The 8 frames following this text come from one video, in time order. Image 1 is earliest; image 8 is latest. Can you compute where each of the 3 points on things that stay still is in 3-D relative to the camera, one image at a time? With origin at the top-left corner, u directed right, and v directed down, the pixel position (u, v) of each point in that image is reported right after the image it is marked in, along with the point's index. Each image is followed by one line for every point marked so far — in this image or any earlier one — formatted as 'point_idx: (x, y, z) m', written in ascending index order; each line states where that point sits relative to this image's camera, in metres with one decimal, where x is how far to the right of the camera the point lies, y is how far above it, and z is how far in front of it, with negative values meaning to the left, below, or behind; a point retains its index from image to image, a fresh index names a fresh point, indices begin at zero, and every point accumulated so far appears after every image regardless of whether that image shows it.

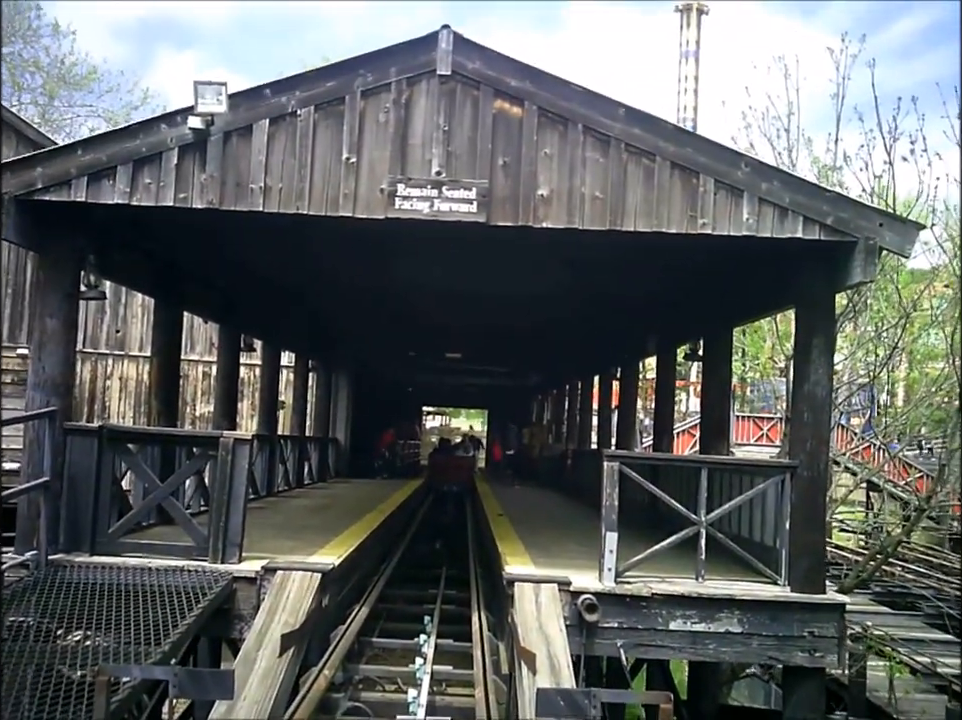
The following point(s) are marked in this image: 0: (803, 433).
0: (+2.4, -0.5, +7.2) m
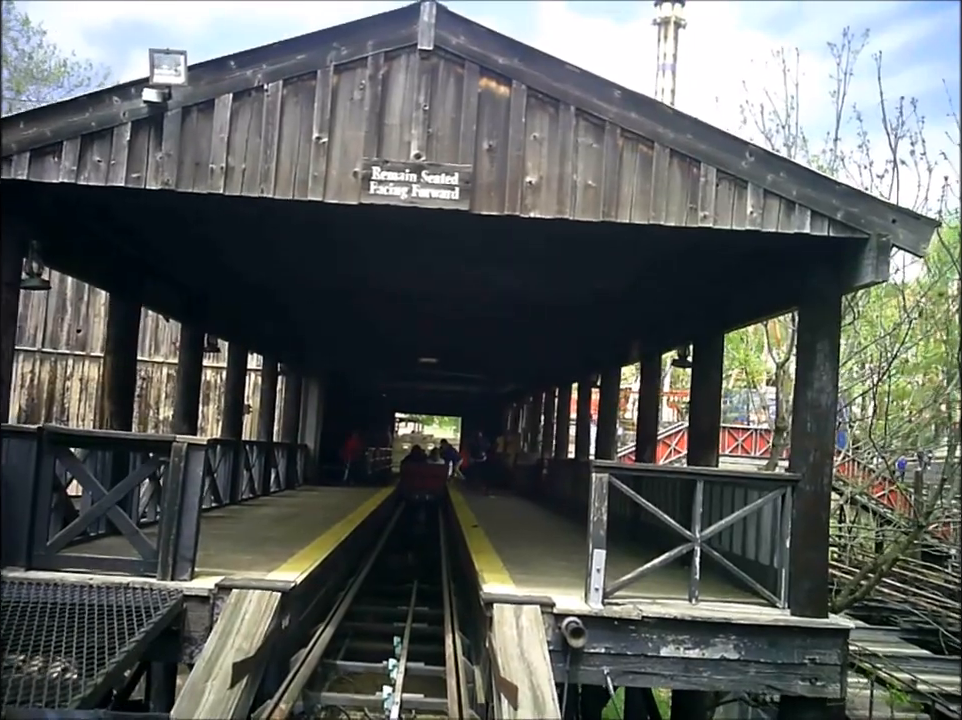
0: (+2.2, -0.6, +6.7) m
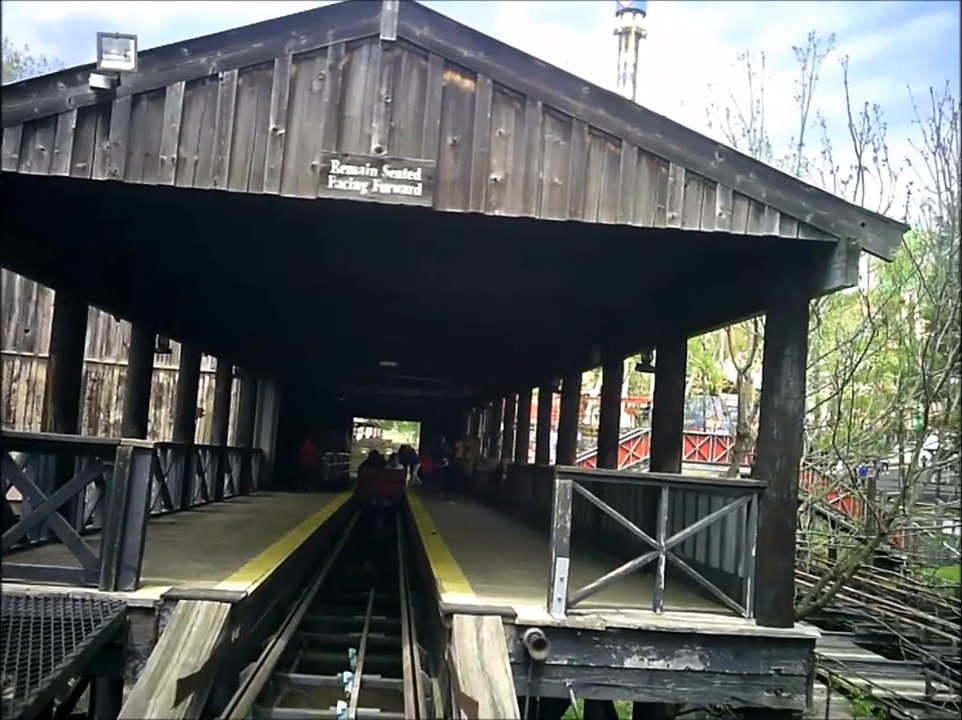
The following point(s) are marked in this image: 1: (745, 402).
0: (+1.9, -0.6, +6.5) m
1: (+3.5, -0.5, +12.7) m
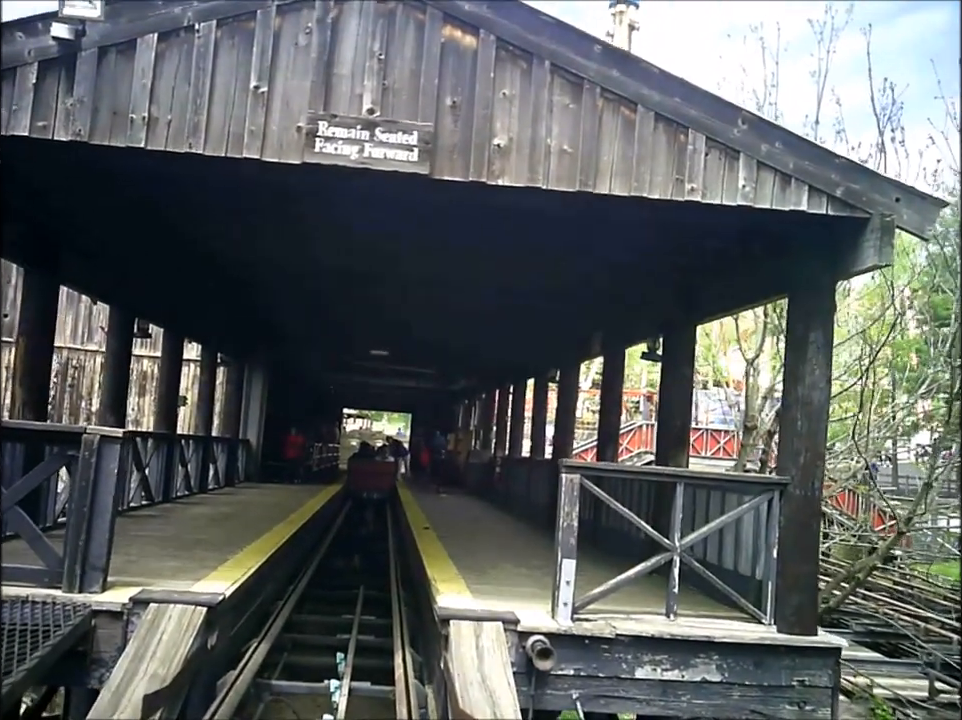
0: (+1.9, -0.5, +6.0) m
1: (+3.4, -0.4, +12.3) m
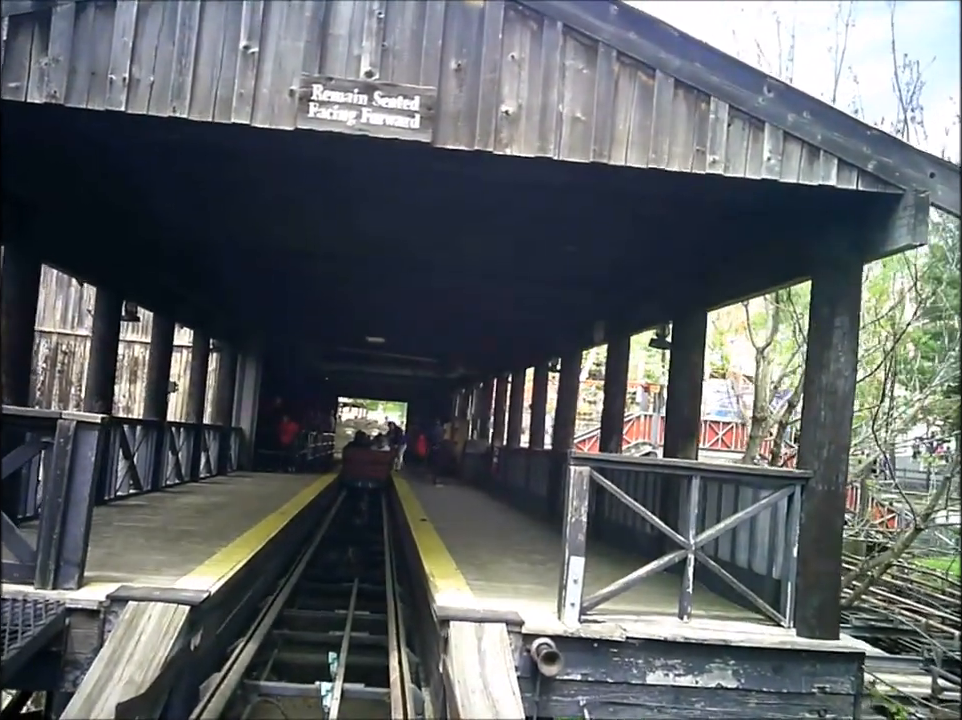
0: (+2.0, -0.4, +5.7) m
1: (+3.4, -0.3, +11.9) m
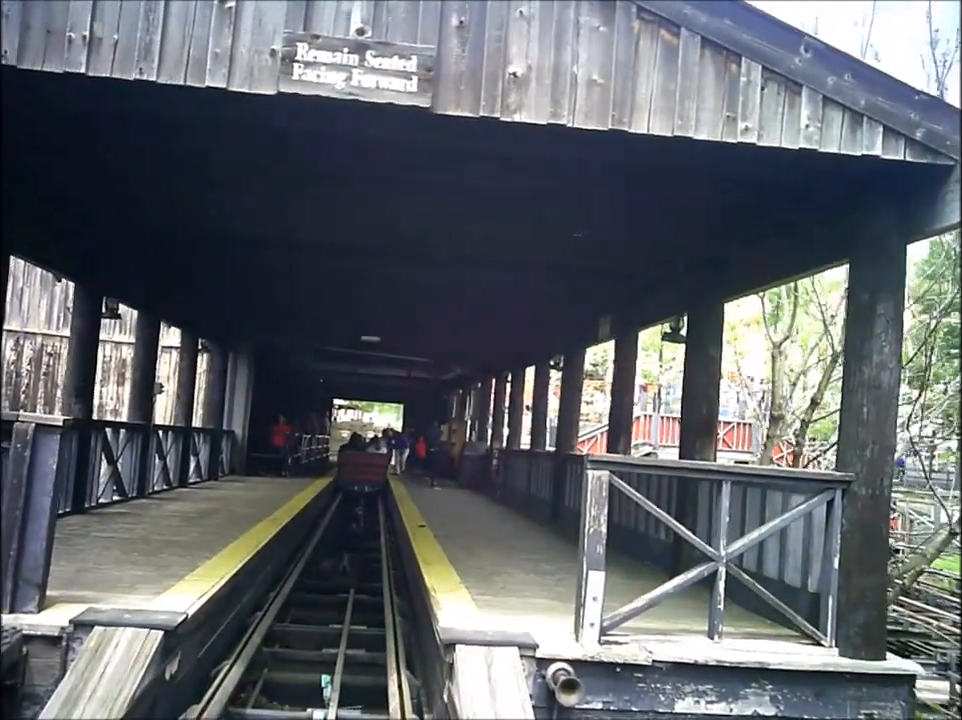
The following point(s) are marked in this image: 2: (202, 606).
0: (+2.0, -0.4, +5.1) m
1: (+3.4, -0.2, +11.4) m
2: (-1.6, -1.4, +5.5) m
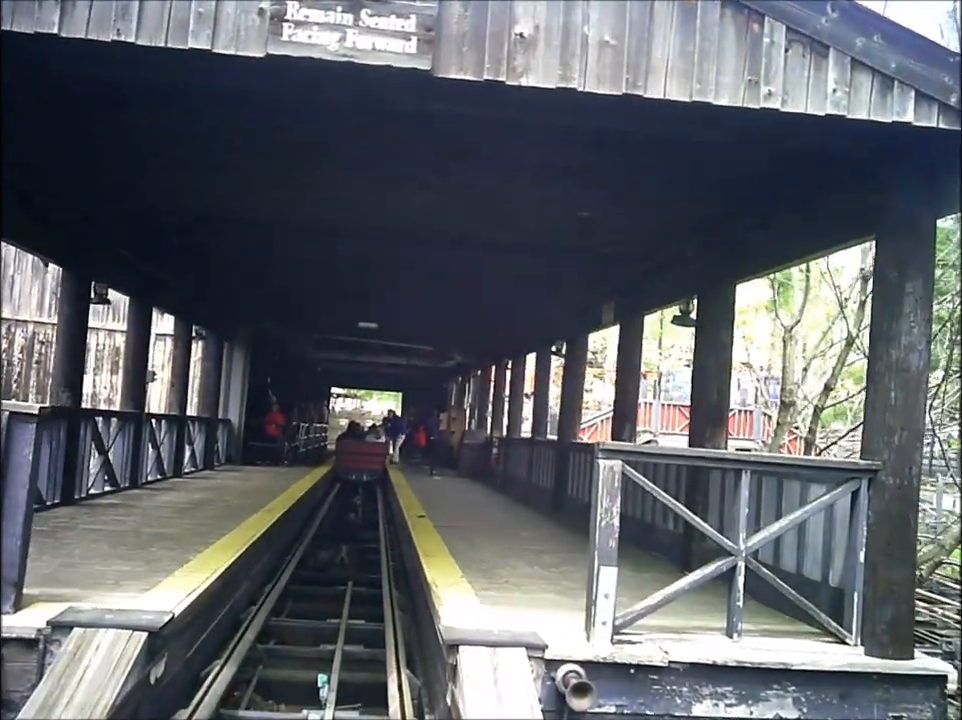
0: (+2.0, -0.3, +4.8) m
1: (+3.4, -0.1, +11.1) m
2: (-1.5, -1.3, +5.2) m
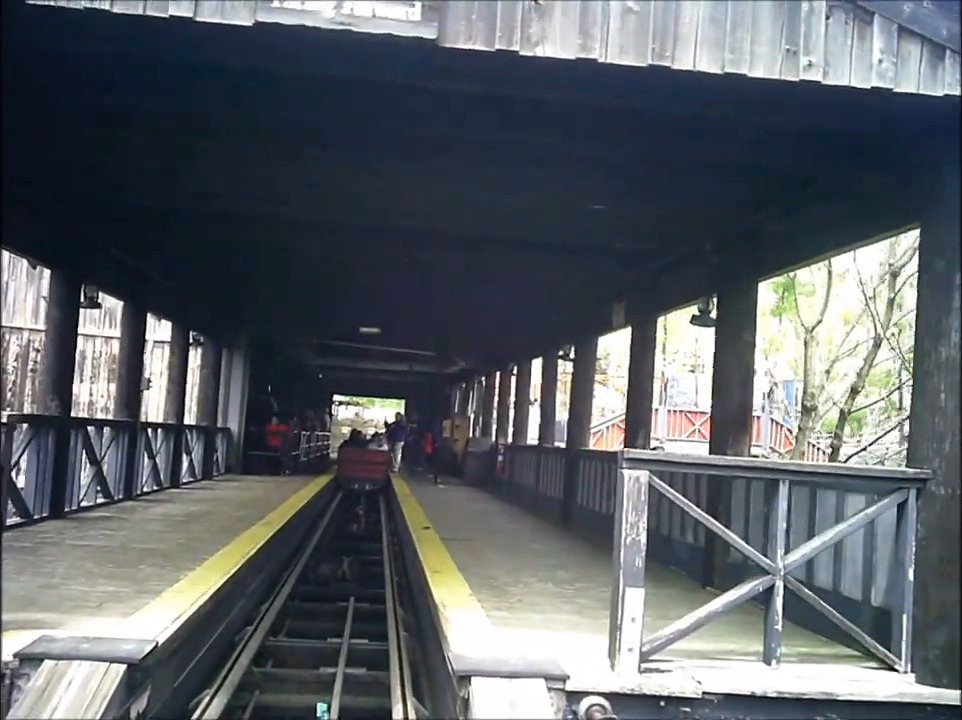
0: (+2.1, -0.3, +4.4) m
1: (+3.5, -0.1, +10.6) m
2: (-1.5, -1.3, +4.8) m
